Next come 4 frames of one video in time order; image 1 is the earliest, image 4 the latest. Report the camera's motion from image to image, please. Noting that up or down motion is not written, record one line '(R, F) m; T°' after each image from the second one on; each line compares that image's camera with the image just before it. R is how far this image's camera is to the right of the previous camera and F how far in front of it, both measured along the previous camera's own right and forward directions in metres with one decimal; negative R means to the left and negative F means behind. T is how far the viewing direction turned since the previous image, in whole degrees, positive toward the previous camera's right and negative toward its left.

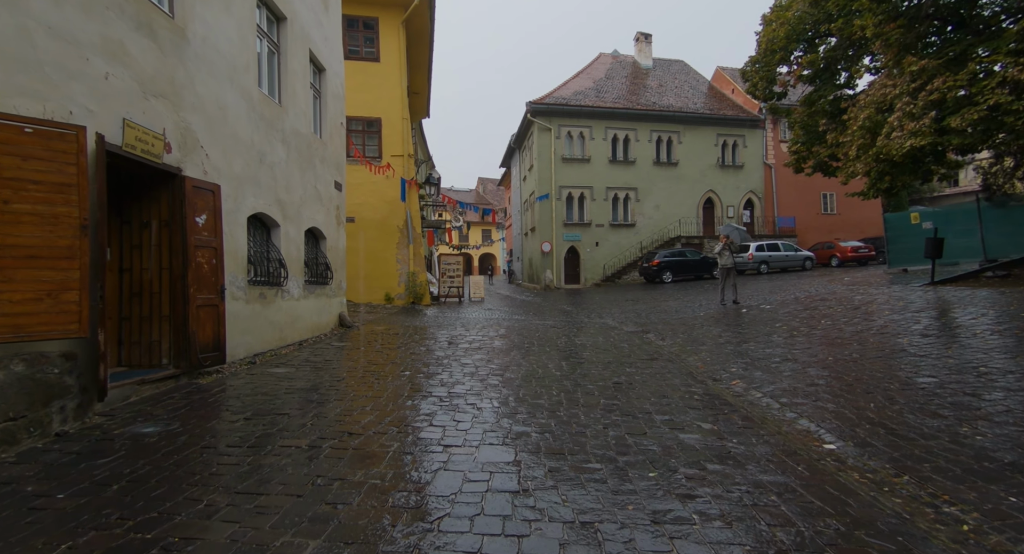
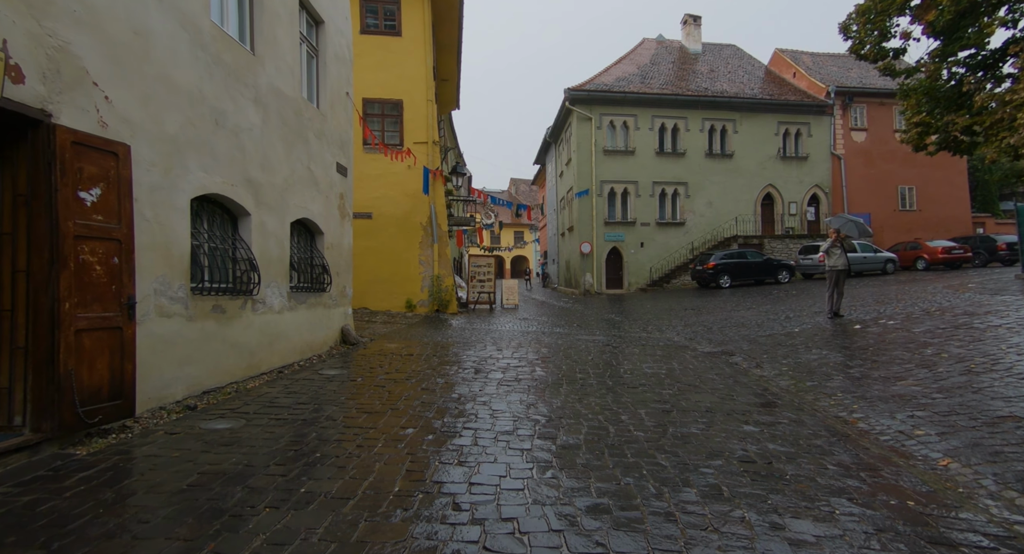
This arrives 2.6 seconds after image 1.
(-0.2, +2.3) m; -4°
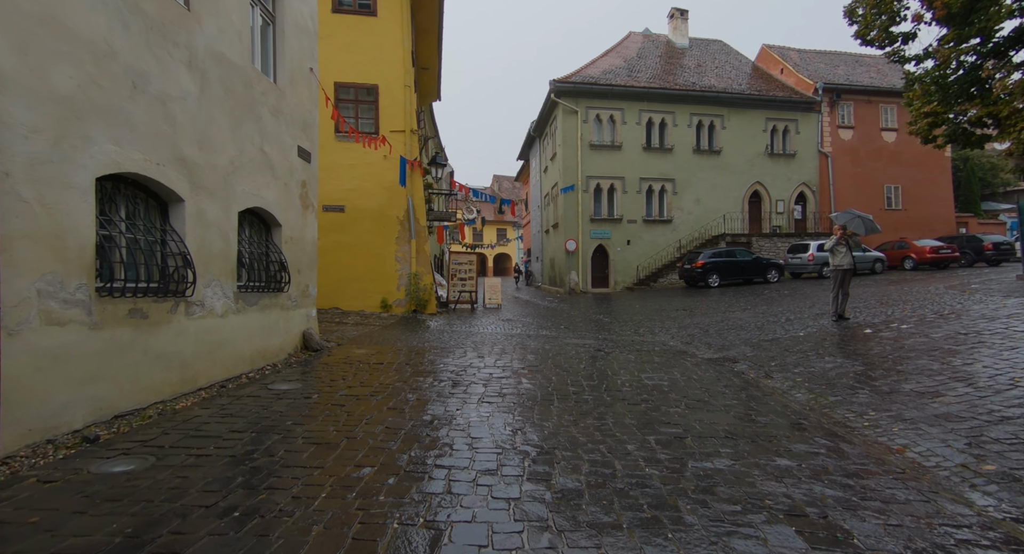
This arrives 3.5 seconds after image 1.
(0.0, +0.9) m; +2°
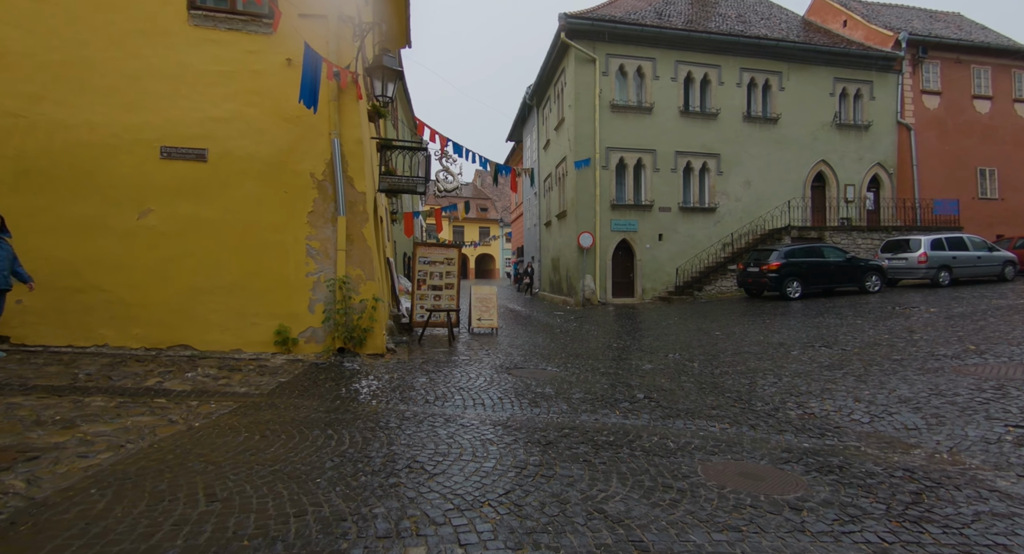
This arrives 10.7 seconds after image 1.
(-0.5, +6.3) m; +2°
